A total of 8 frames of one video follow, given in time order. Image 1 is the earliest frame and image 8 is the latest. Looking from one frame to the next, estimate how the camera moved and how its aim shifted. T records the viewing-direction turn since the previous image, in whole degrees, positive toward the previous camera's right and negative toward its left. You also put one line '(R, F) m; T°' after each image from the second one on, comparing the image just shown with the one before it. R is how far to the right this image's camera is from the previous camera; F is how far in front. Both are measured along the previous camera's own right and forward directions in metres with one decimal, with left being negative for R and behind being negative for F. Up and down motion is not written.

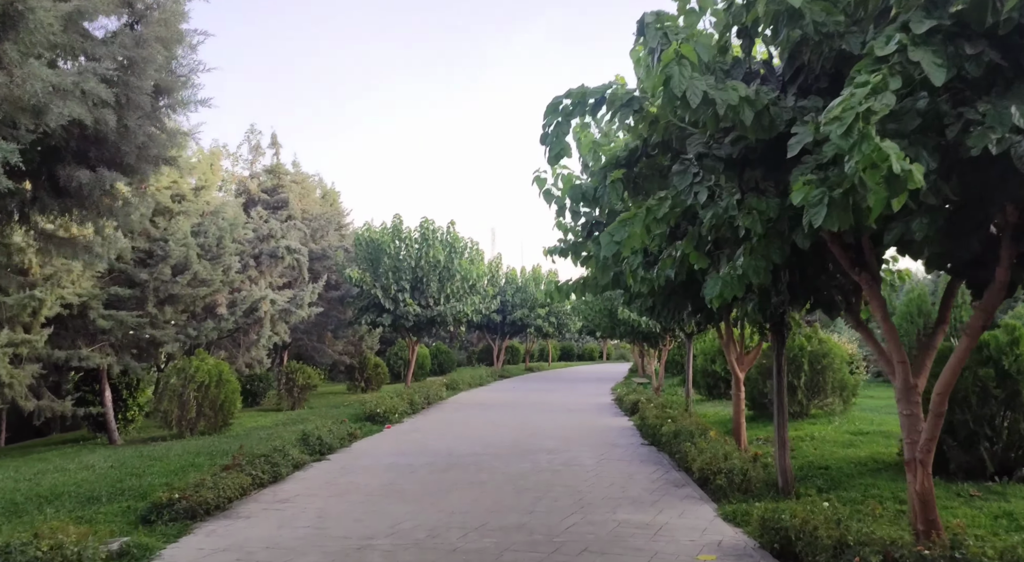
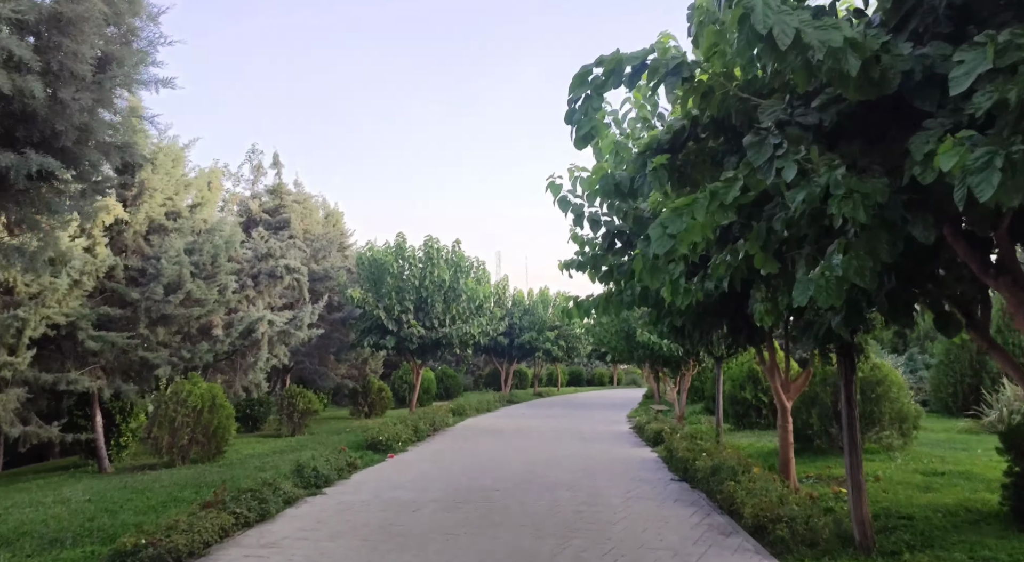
(-0.1, +0.9) m; -1°
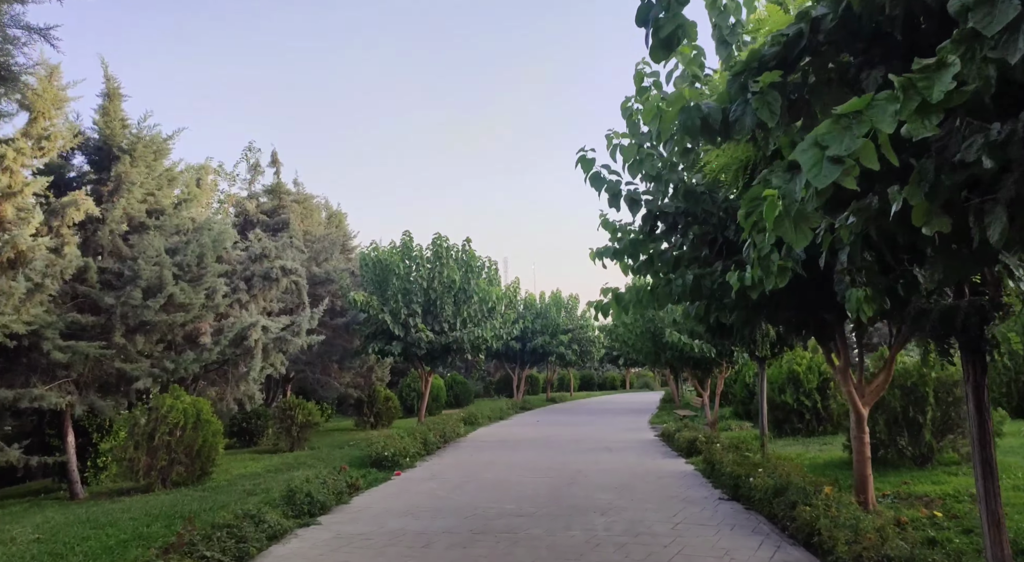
(-0.1, +1.1) m; -1°
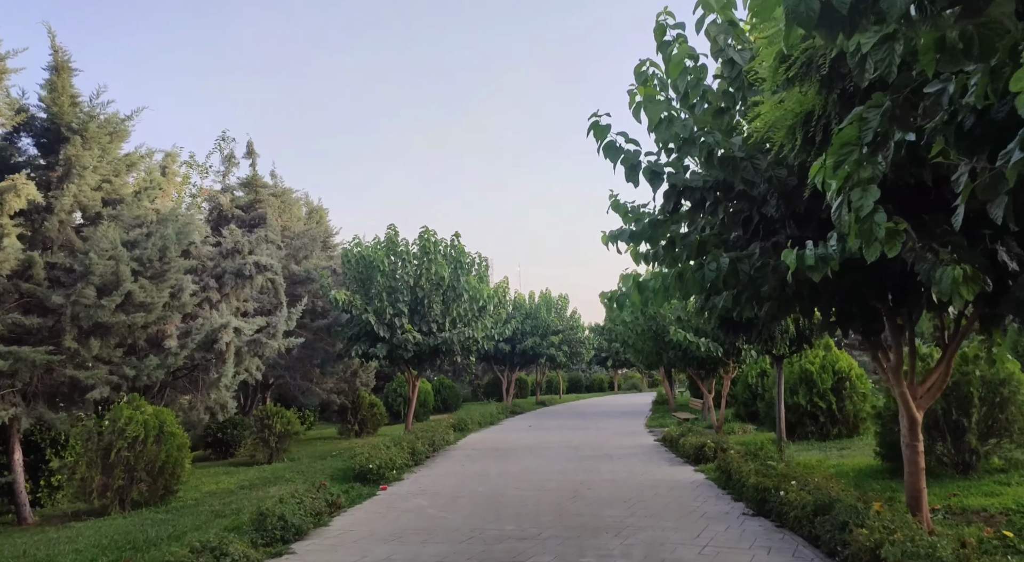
(-0.1, +0.9) m; +1°
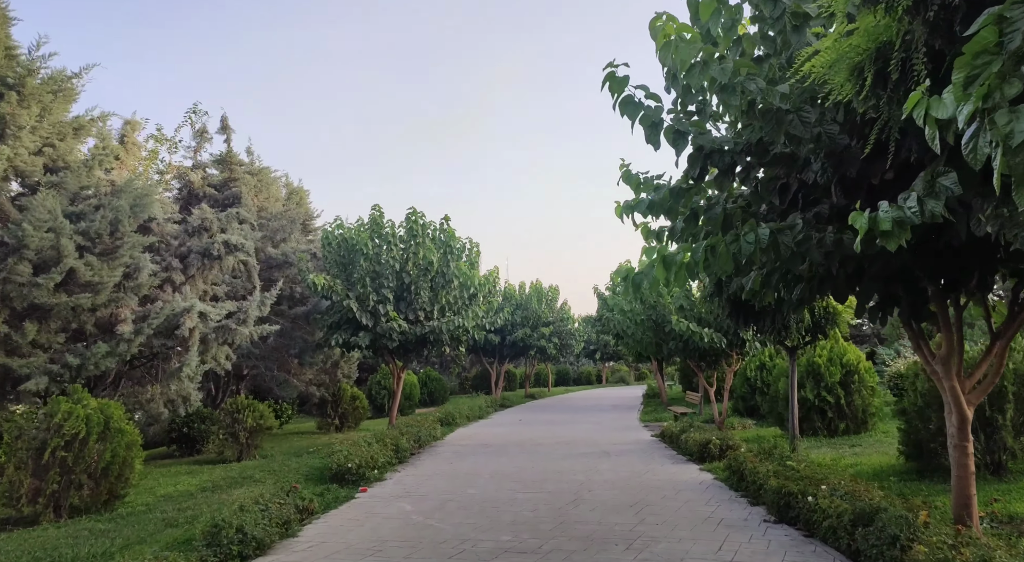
(-0.1, +0.8) m; +1°
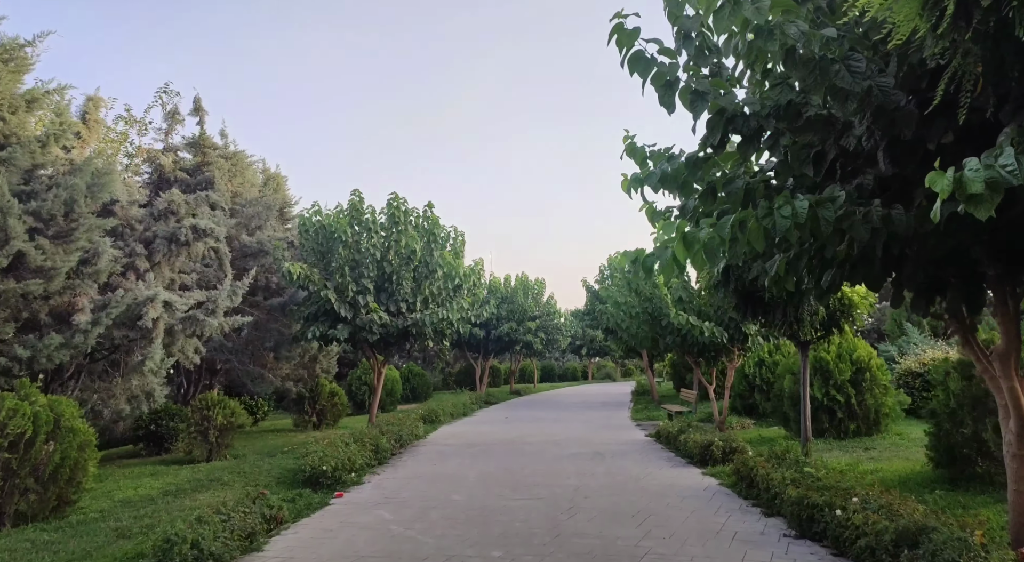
(-0.1, +0.7) m; +1°
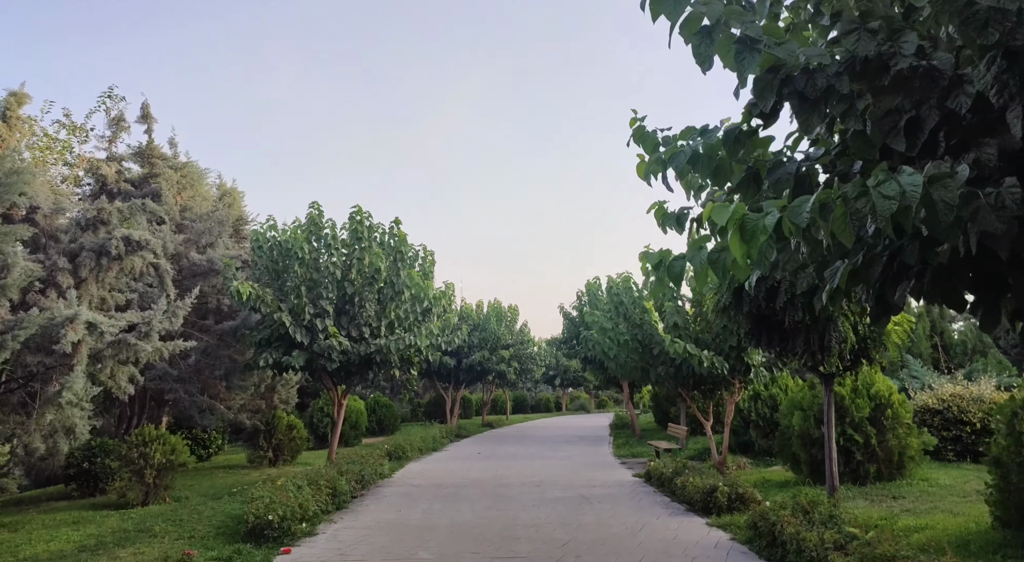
(-0.1, +1.1) m; +2°
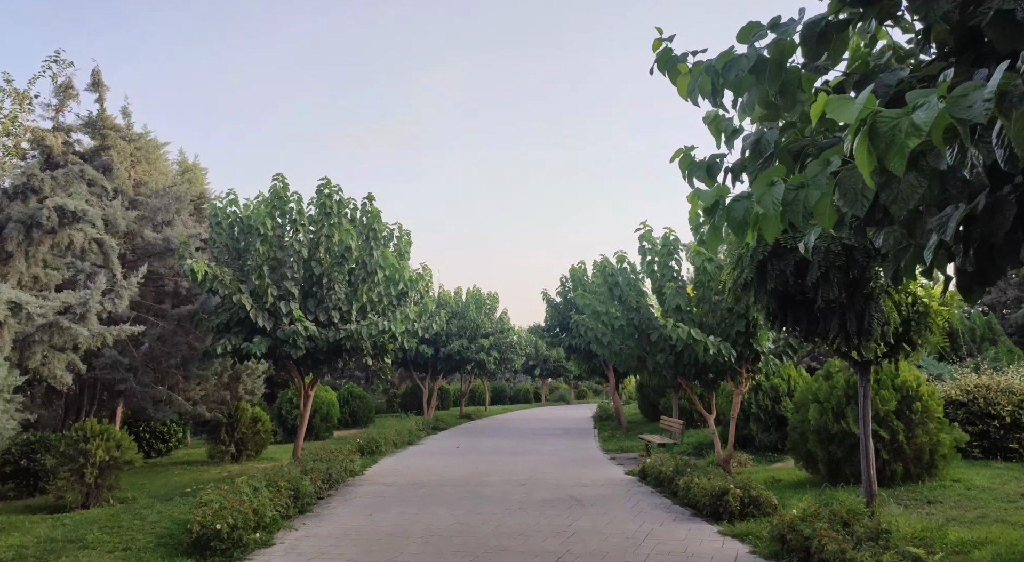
(-0.1, +1.0) m; +2°
